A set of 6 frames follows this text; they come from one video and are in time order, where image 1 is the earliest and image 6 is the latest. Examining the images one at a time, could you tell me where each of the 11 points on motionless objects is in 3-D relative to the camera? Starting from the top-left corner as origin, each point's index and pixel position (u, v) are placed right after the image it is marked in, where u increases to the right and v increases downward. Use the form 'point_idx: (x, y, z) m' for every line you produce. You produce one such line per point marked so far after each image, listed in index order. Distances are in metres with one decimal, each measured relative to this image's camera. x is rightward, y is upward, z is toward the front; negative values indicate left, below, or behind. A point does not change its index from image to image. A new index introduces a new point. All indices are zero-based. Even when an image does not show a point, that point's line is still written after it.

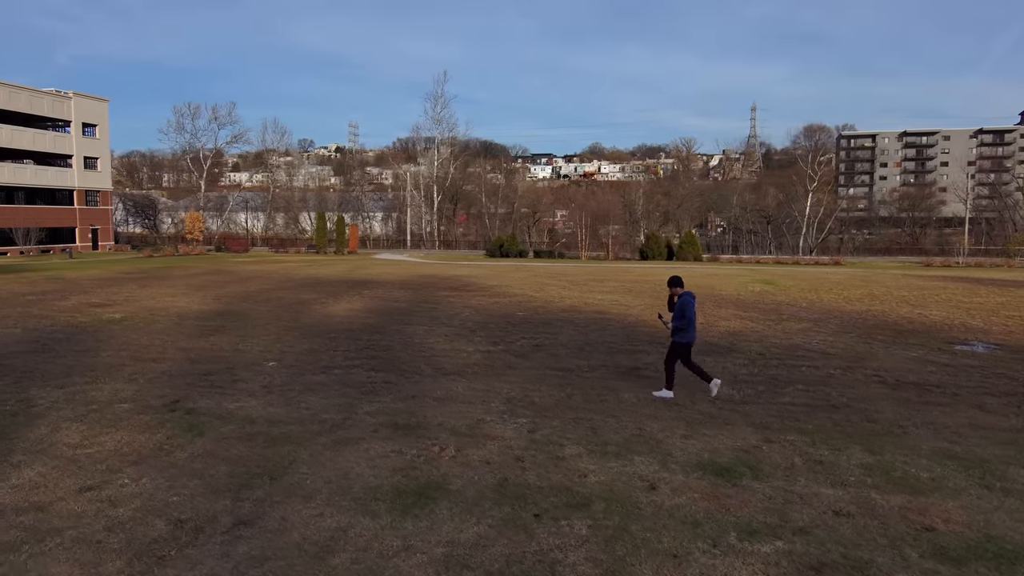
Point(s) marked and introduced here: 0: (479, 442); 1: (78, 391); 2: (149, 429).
0: (-0.3, -1.3, +5.5) m
1: (-4.4, -1.1, +6.9) m
2: (-3.1, -1.2, +5.7) m
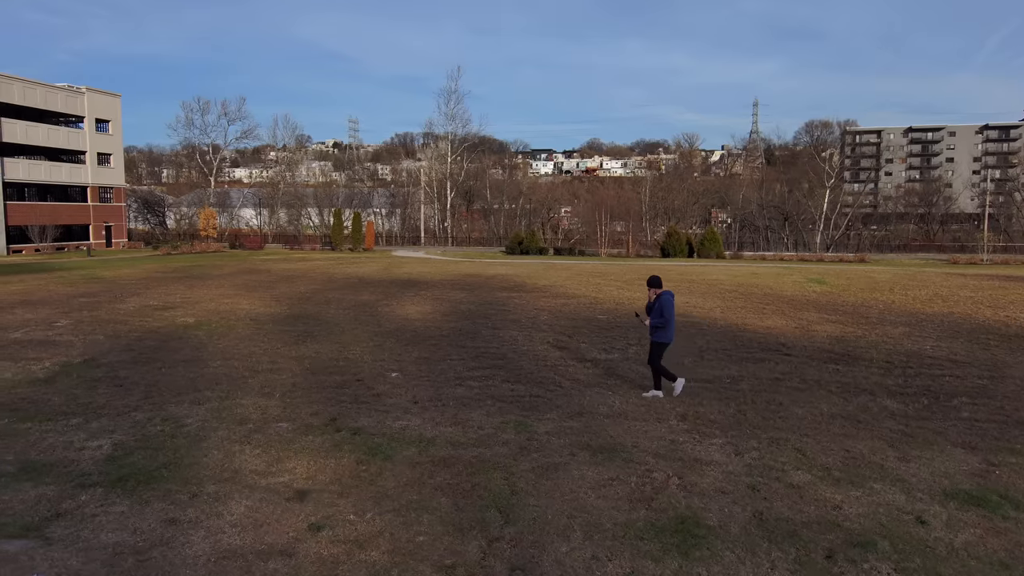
0: (+1.4, -1.4, +5.1) m
1: (-2.8, -1.1, +6.5) m
2: (-1.4, -1.3, +5.3) m
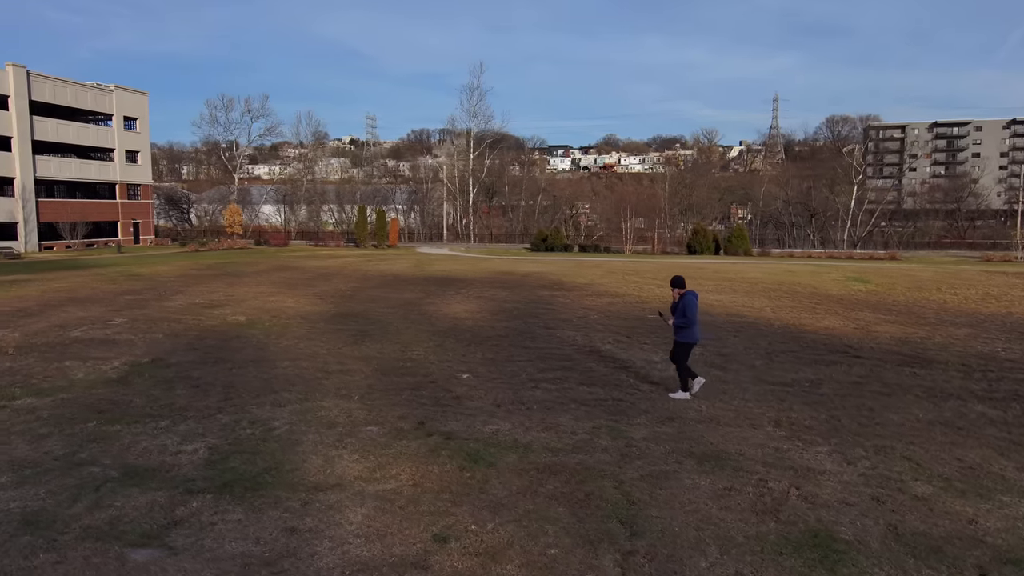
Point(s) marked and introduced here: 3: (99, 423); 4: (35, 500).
0: (+2.2, -1.4, +4.9) m
1: (-1.9, -1.2, +6.4) m
2: (-0.6, -1.3, +5.2) m
3: (-3.6, -1.2, +6.0) m
4: (-3.1, -1.4, +4.5) m
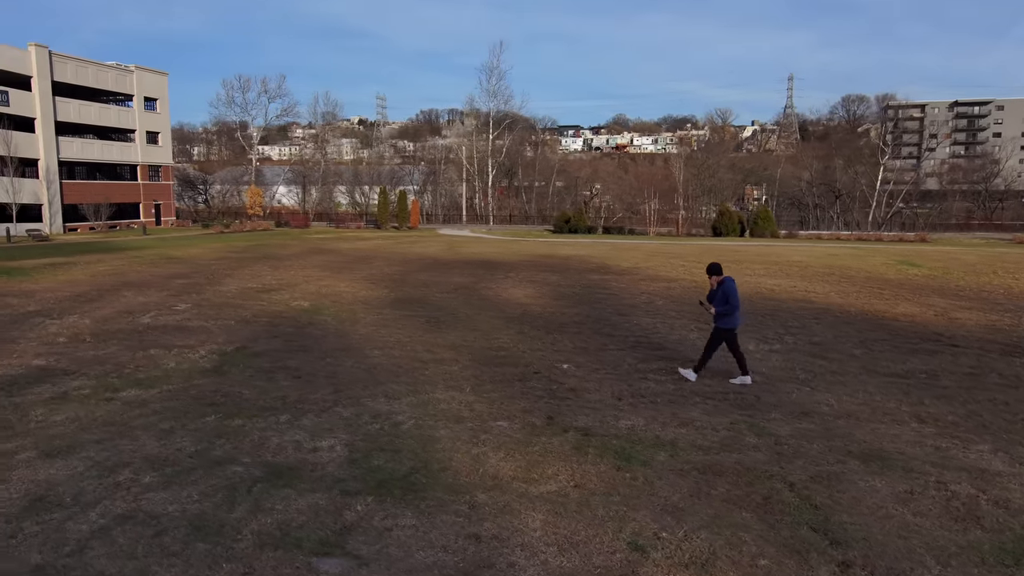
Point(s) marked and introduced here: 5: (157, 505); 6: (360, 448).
0: (+3.3, -1.3, +4.7) m
1: (-0.8, -1.1, +6.2) m
2: (+0.5, -1.3, +5.0) m
3: (-2.5, -1.1, +5.8) m
4: (-2.0, -1.3, +4.3) m
5: (-2.2, -1.3, +4.2) m
6: (-1.2, -1.2, +5.2) m
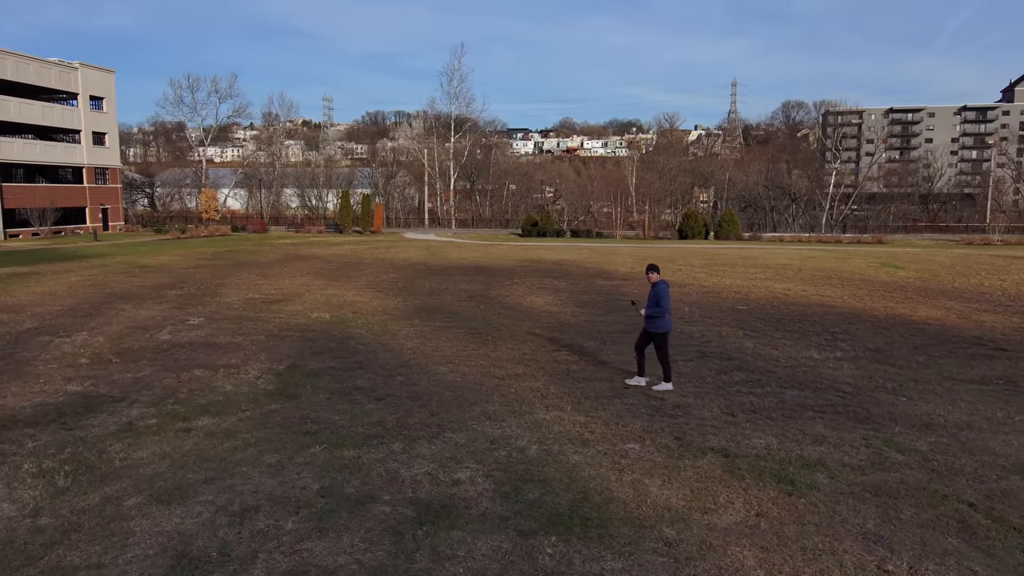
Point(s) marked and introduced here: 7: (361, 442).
0: (+4.4, -1.4, +4.6) m
1: (+0.2, -1.2, +5.8) m
2: (+1.6, -1.4, +4.7) m
3: (-1.5, -1.2, +5.3) m
4: (-0.9, -1.5, +3.8) m
5: (-1.0, -1.5, +3.7) m
6: (-0.1, -1.3, +4.8) m
7: (-1.2, -1.2, +5.4) m
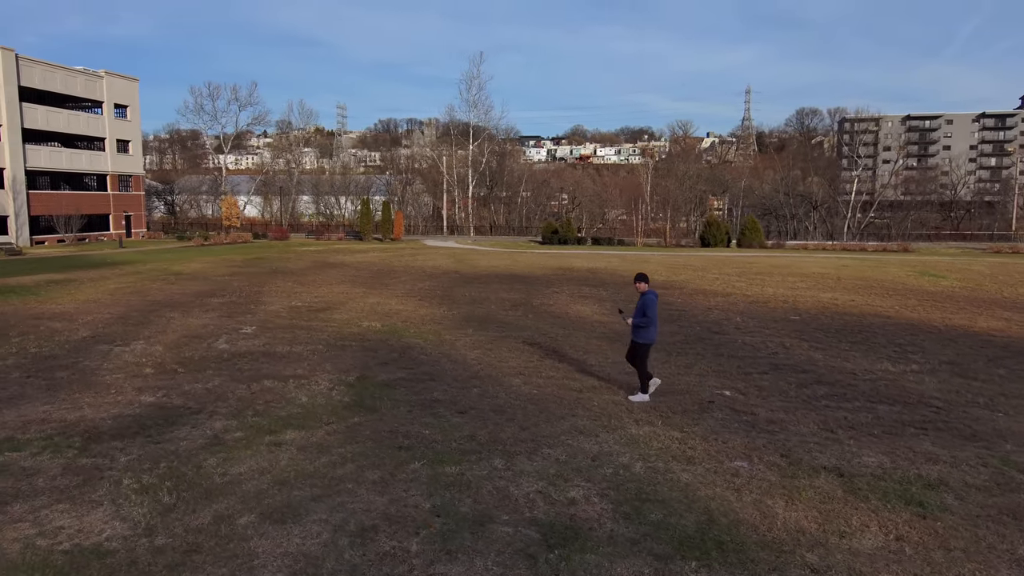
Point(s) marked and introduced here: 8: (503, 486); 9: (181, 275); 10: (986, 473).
0: (+5.2, -1.5, +4.4) m
1: (+1.0, -1.3, +5.6) m
2: (+2.4, -1.4, +4.5) m
3: (-0.7, -1.3, +5.1) m
4: (-0.1, -1.5, +3.7) m
5: (-0.3, -1.6, +3.6) m
6: (+0.7, -1.4, +4.6) m
7: (-0.4, -1.3, +5.3) m
8: (-0.1, -1.4, +4.8) m
9: (-9.5, +0.3, +19.6) m
10: (+3.5, -1.4, +5.1) m
